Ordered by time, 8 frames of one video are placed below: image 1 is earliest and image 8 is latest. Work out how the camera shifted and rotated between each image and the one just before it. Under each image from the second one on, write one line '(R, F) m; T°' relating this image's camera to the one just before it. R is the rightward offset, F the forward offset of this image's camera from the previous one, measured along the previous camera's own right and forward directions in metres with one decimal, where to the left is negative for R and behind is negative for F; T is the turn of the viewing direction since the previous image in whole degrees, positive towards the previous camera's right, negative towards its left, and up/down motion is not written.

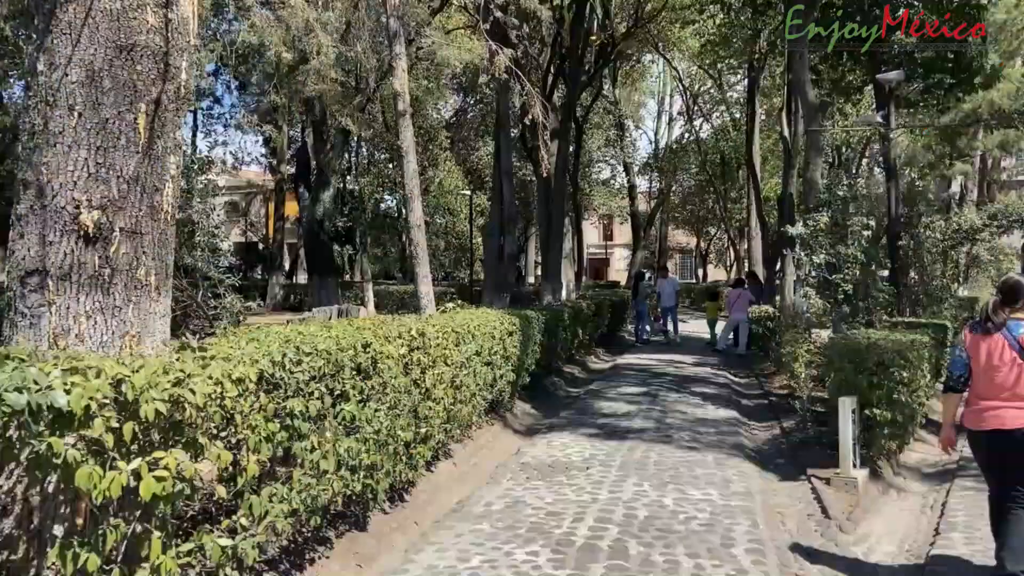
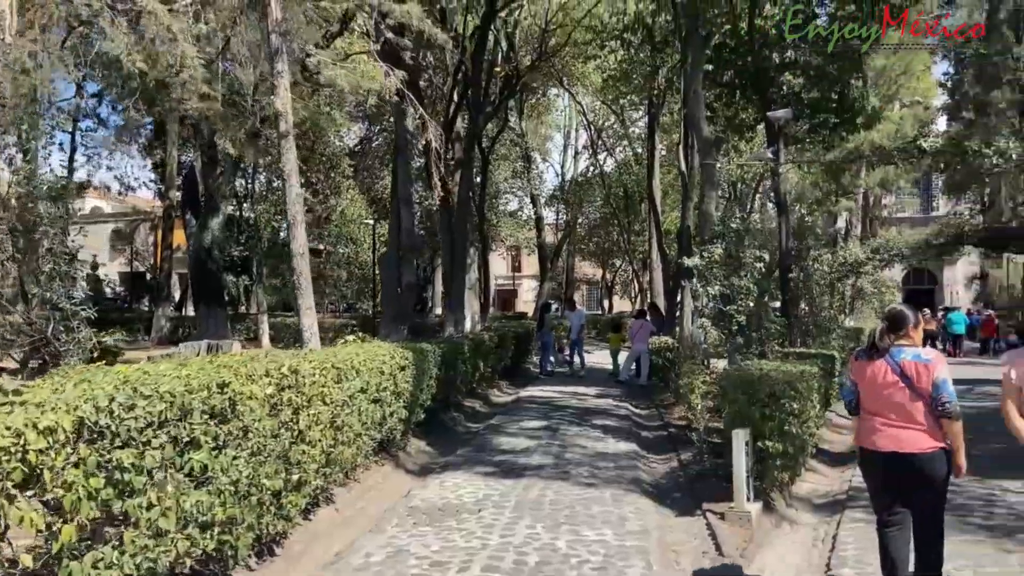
(+0.2, +0.3) m; +7°
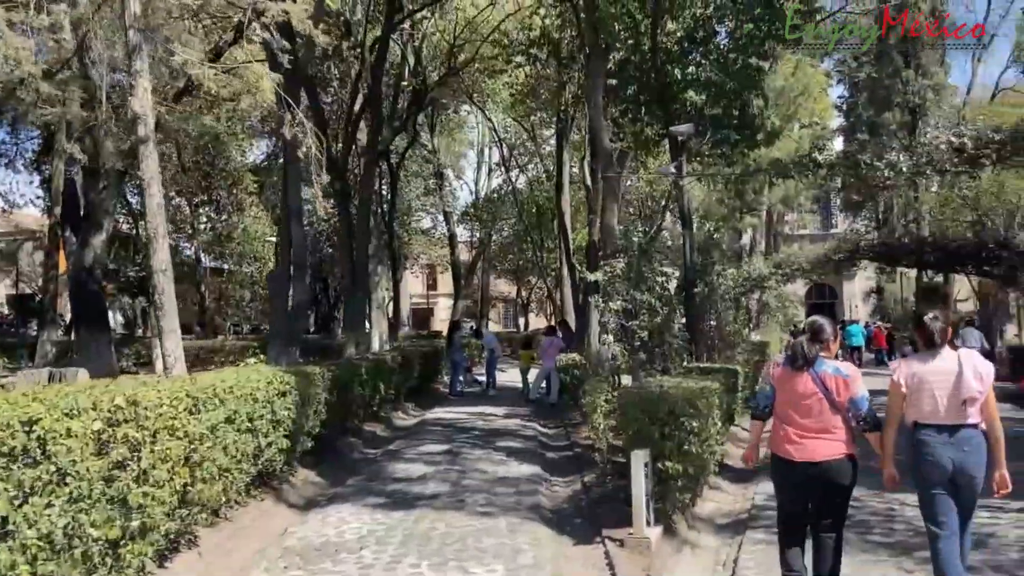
(+0.3, +0.5) m; +6°
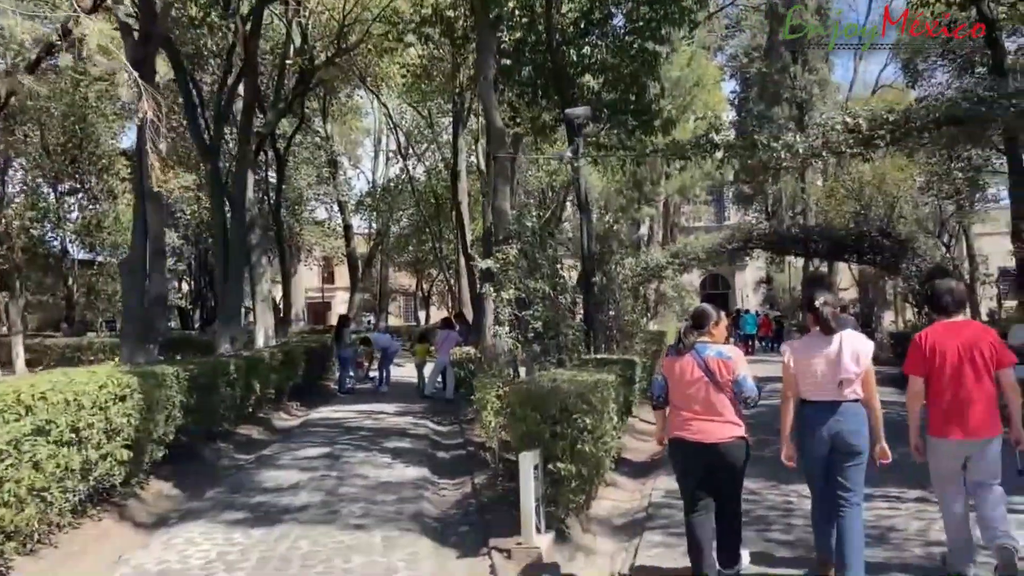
(+0.2, +0.8) m; +7°
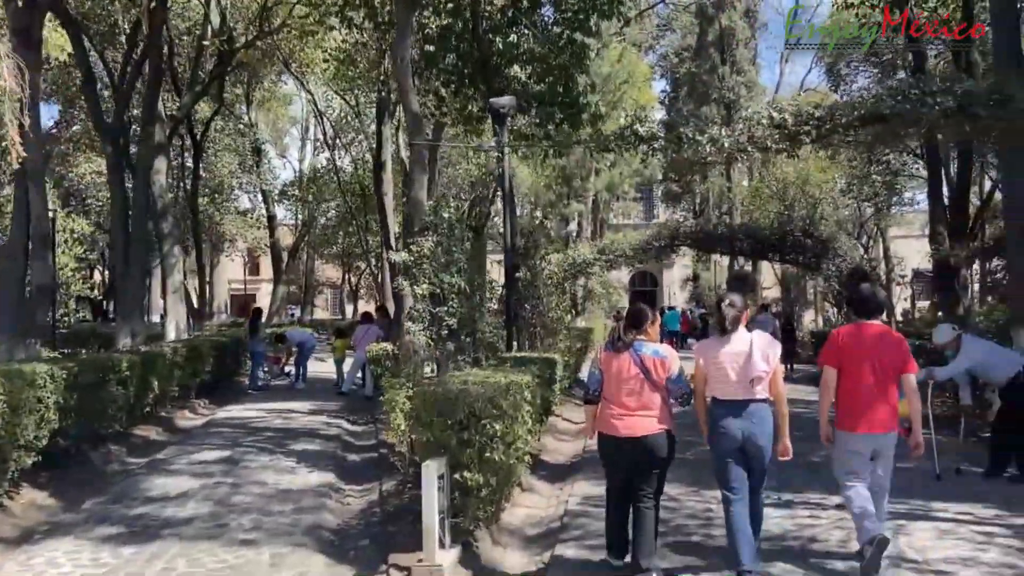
(+0.2, +0.5) m; +5°
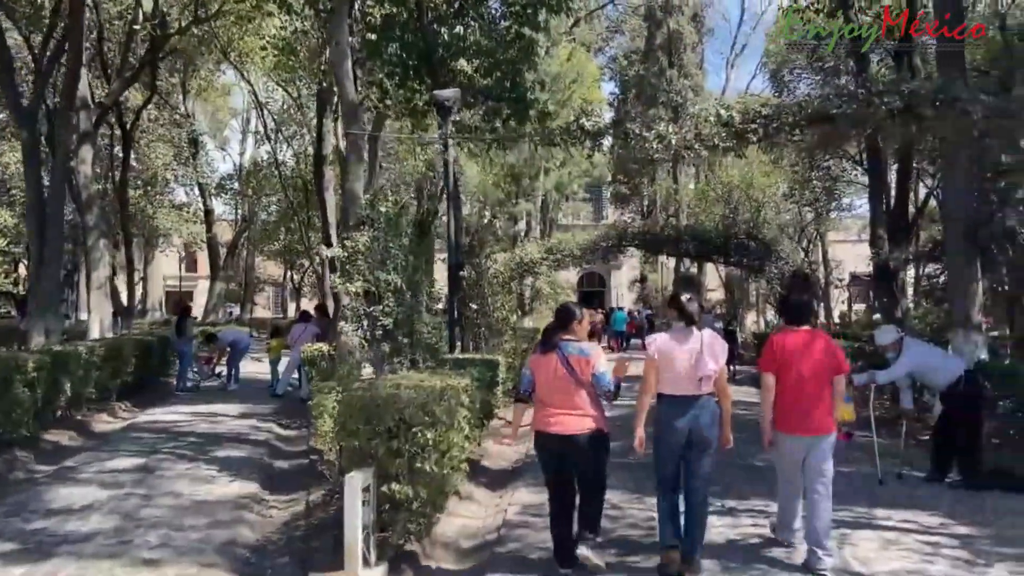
(+0.1, +0.4) m; +4°
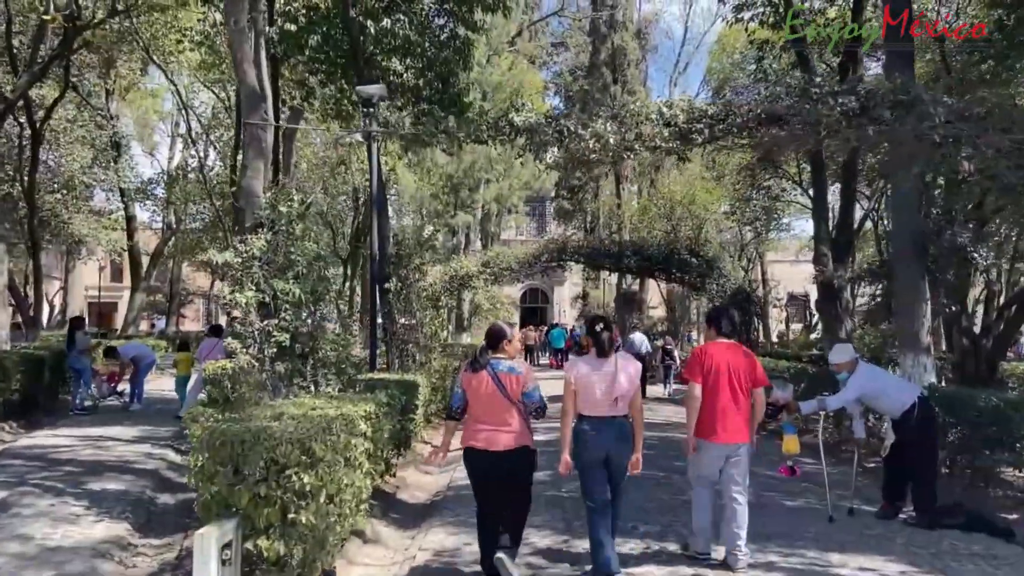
(+0.3, +1.0) m; +4°
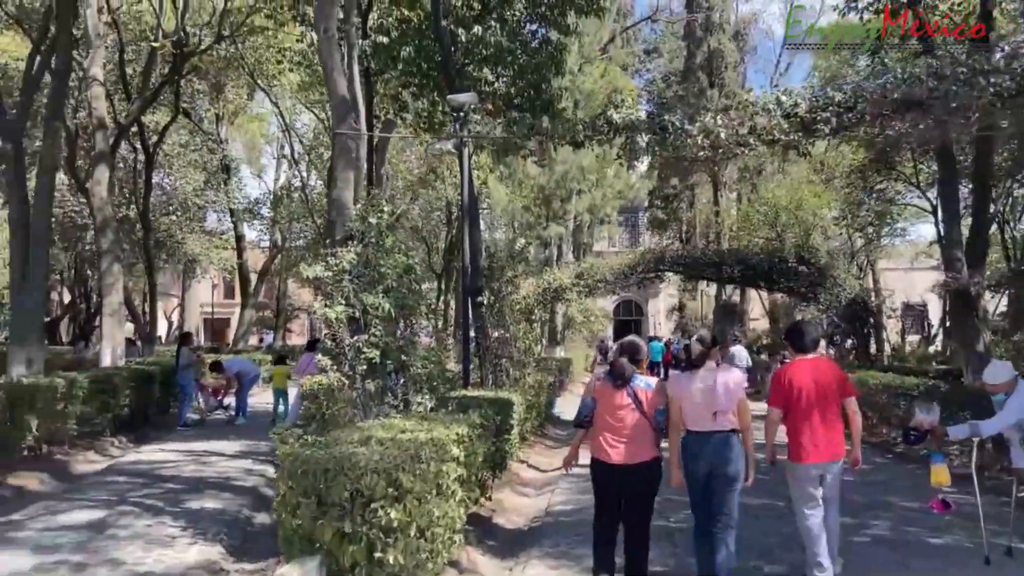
(-0.1, +0.5) m; -7°
